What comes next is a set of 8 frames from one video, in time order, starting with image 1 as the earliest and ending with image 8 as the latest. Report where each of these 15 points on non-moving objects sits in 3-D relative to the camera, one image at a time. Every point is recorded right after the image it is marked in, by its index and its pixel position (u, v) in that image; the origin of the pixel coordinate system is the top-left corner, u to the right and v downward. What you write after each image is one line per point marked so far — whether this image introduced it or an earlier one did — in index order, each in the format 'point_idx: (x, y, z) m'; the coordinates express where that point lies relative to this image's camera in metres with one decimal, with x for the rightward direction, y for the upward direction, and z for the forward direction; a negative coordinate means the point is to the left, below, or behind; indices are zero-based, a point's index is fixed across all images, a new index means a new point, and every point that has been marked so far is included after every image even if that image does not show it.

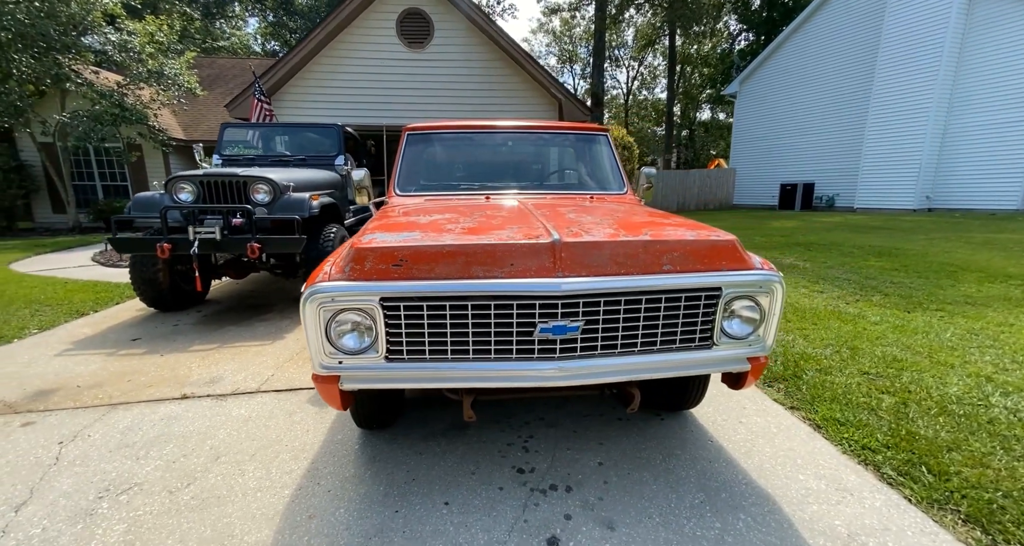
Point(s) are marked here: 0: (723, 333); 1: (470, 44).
0: (+0.9, -0.2, +1.9) m
1: (-0.9, +4.6, +8.7) m
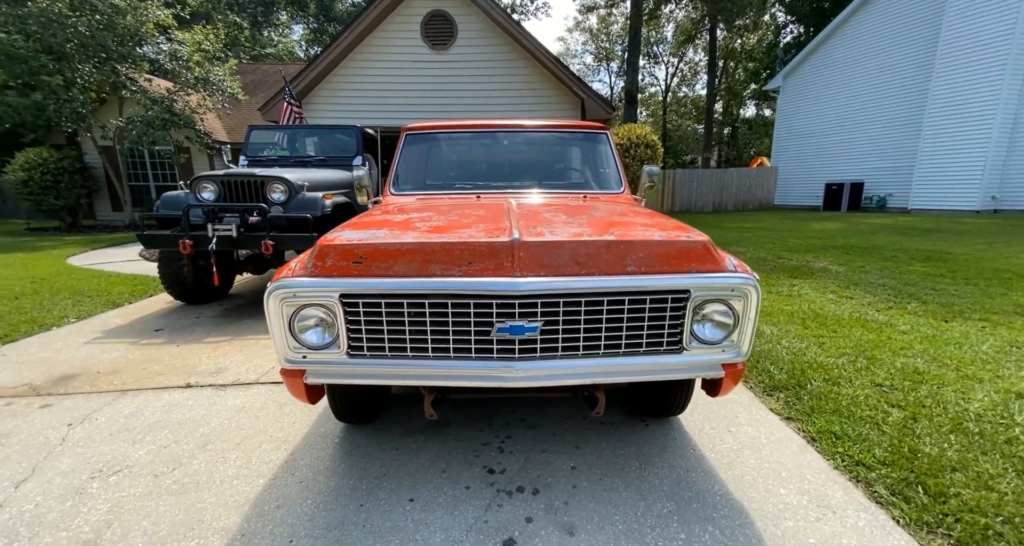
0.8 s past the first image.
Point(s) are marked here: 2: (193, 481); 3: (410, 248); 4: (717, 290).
0: (+0.7, -0.3, +1.8) m
1: (-0.4, +4.6, +8.8) m
2: (-1.4, -0.9, +2.0) m
3: (-0.4, +0.1, +1.7) m
4: (+0.8, -0.1, +1.8) m
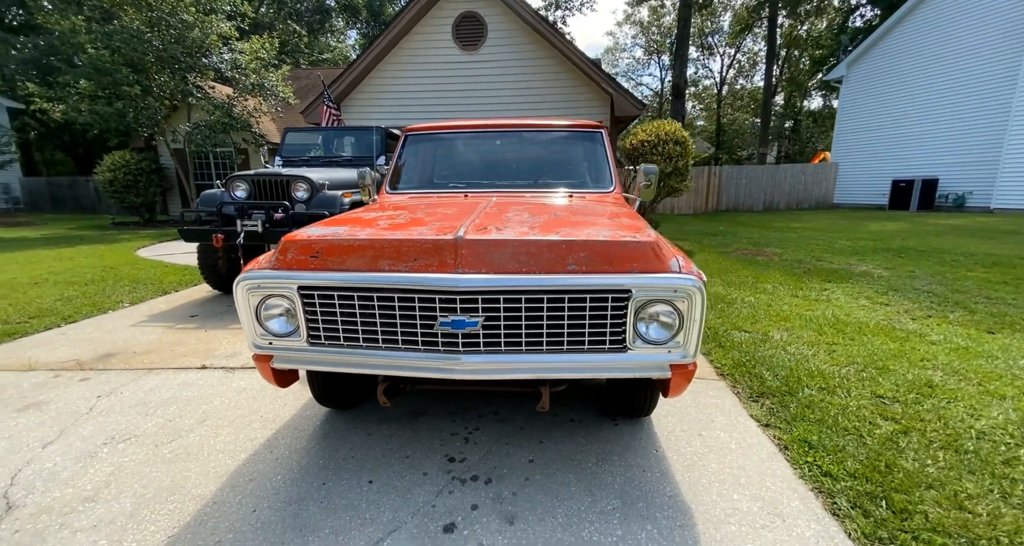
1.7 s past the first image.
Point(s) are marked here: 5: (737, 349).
0: (+0.5, -0.3, +1.8) m
1: (+0.2, +4.6, +8.8) m
2: (-1.6, -0.9, +2.2) m
3: (-0.6, +0.1, +1.8) m
4: (+0.6, -0.1, +1.8) m
5: (+1.7, -0.6, +3.4) m
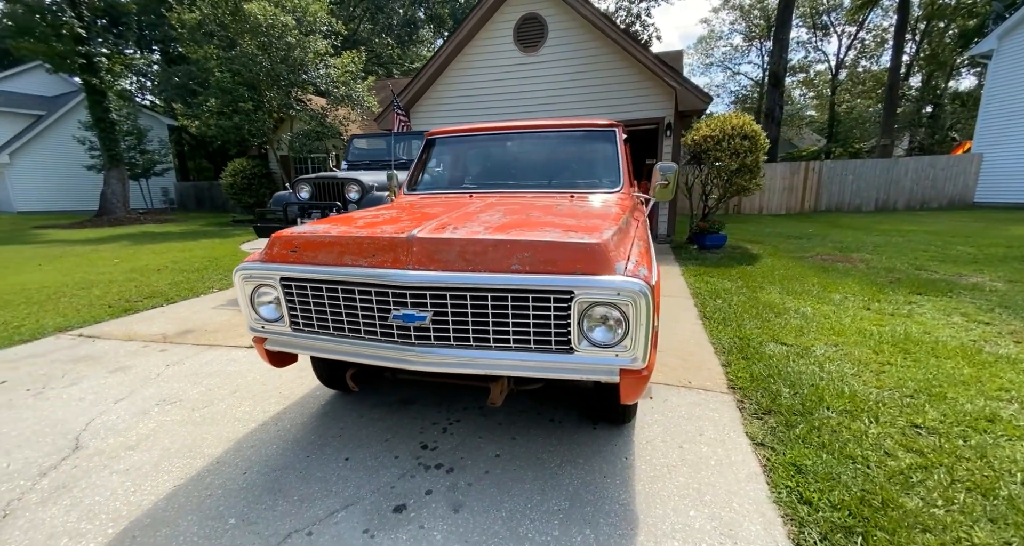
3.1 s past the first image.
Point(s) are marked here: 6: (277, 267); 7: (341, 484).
0: (+0.3, -0.3, +1.8) m
1: (+1.4, +4.6, +8.7) m
2: (-1.8, -0.8, +2.6) m
3: (-0.8, +0.1, +2.0) m
4: (+0.3, -0.1, +1.7) m
5: (+1.7, -0.6, +3.1) m
6: (-1.1, 0.0, +2.0) m
7: (-0.8, -1.0, +2.0) m
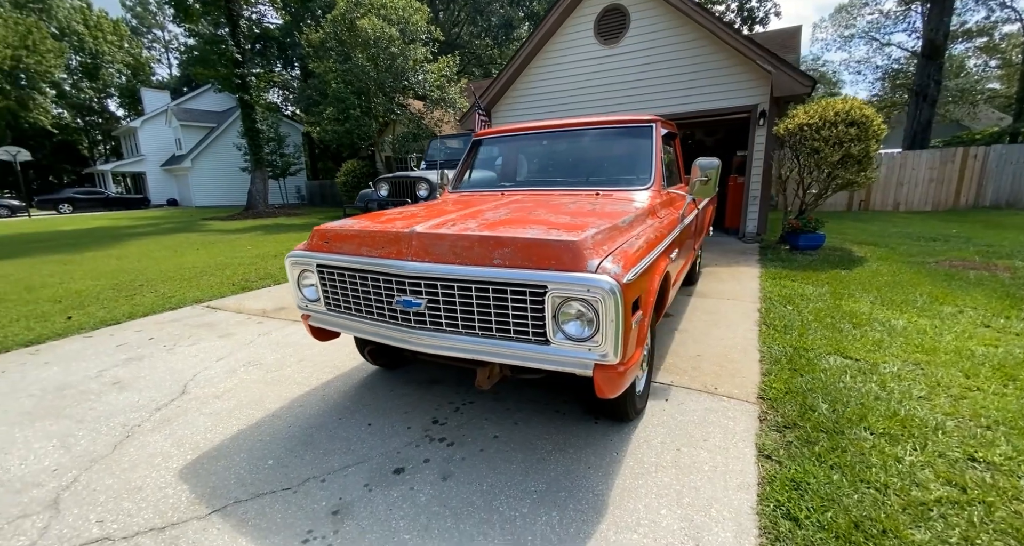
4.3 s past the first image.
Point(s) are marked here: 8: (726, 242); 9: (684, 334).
0: (+0.2, -0.2, +1.9) m
1: (+3.0, +4.6, +8.3) m
2: (-1.6, -0.7, +3.1) m
3: (-0.8, +0.2, +2.3) m
4: (+0.2, -0.1, +1.8) m
5: (+1.9, -0.7, +2.9) m
6: (-1.1, +0.1, +2.4) m
7: (-0.8, -0.9, +2.4) m
8: (+3.8, +0.5, +7.9) m
9: (+1.4, -0.5, +3.7) m
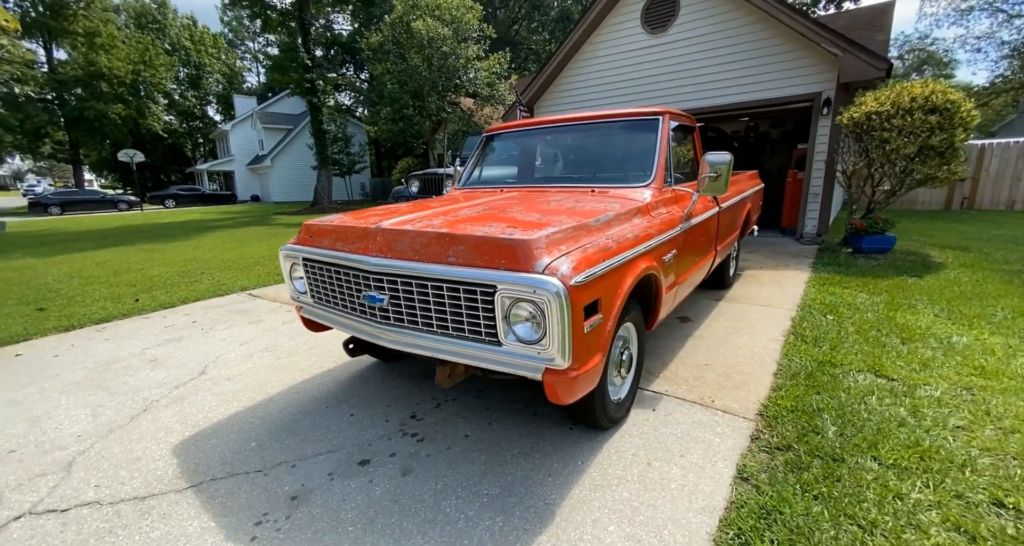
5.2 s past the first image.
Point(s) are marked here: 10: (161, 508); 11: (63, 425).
0: (0.0, -0.2, +1.8) m
1: (+3.7, +4.6, +7.8) m
2: (-1.7, -0.7, +3.3) m
3: (-0.9, +0.2, +2.4) m
4: (0.0, -0.1, +1.7) m
5: (+1.8, -0.7, +2.6) m
6: (-1.2, +0.1, +2.5) m
7: (-1.0, -0.9, +2.4) m
8: (+4.4, +0.5, +7.3) m
9: (+1.5, -0.5, +3.5) m
10: (-1.5, -1.0, +2.0) m
11: (-2.7, -0.9, +2.7) m
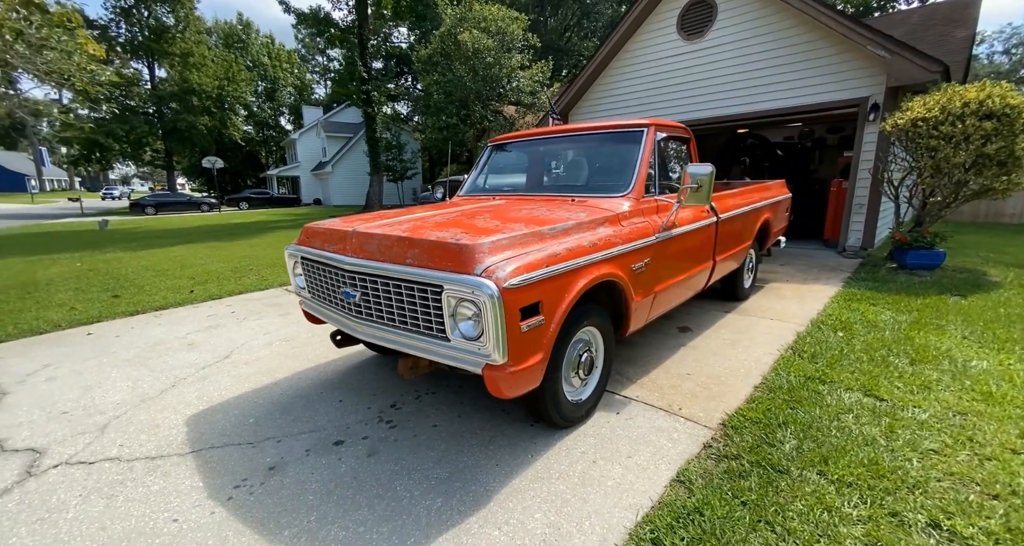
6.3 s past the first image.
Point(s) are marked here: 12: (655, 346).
0: (-0.3, -0.2, +2.0) m
1: (+4.3, +4.4, +7.5) m
2: (-1.8, -0.7, +3.6) m
3: (-1.1, +0.3, +2.6) m
4: (-0.2, -0.1, +1.9) m
5: (+1.6, -0.8, +2.5) m
6: (-1.3, +0.2, +2.8) m
7: (-1.2, -0.9, +2.7) m
8: (+4.8, +0.2, +6.9) m
9: (+1.4, -0.6, +3.4) m
10: (-1.8, -1.0, +2.3) m
11: (-2.8, -0.8, +3.1) m
12: (+1.1, -0.6, +3.5) m
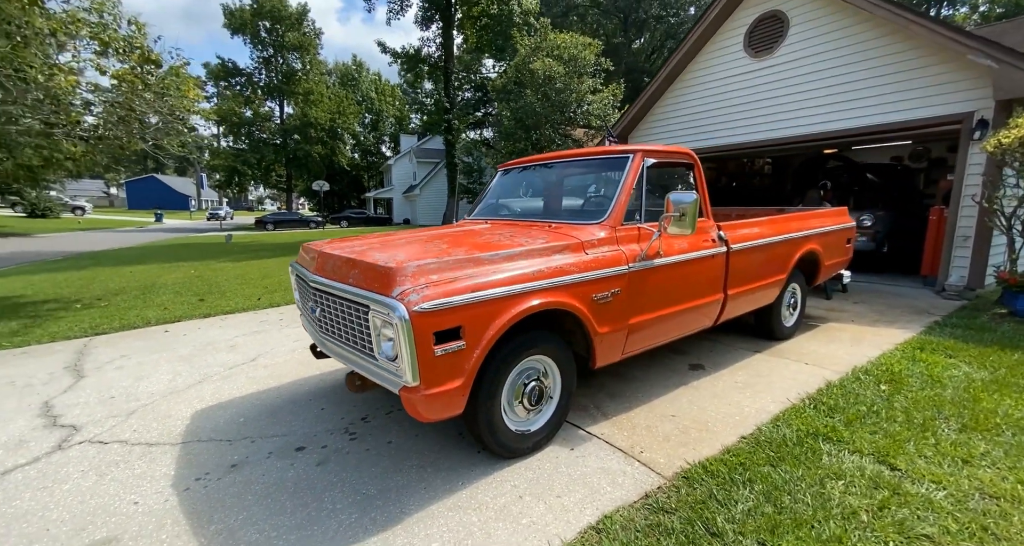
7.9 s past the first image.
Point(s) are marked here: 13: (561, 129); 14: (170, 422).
0: (-0.6, -0.3, +2.0) m
1: (+5.2, +3.8, +6.8) m
2: (-1.8, -0.8, +3.9) m
3: (-1.3, +0.2, +2.9) m
4: (-0.6, -0.2, +1.9) m
5: (+1.3, -1.0, +2.2) m
6: (-1.5, +0.1, +3.1) m
7: (-1.4, -1.0, +2.9) m
8: (+5.3, -0.3, +5.9) m
9: (+1.3, -0.8, +3.1) m
10: (-2.1, -1.0, +2.6) m
11: (-2.9, -0.9, +3.6) m
12: (+1.0, -0.8, +3.2) m
13: (+1.7, +4.7, +14.8) m
14: (-2.3, -1.0, +3.0) m
